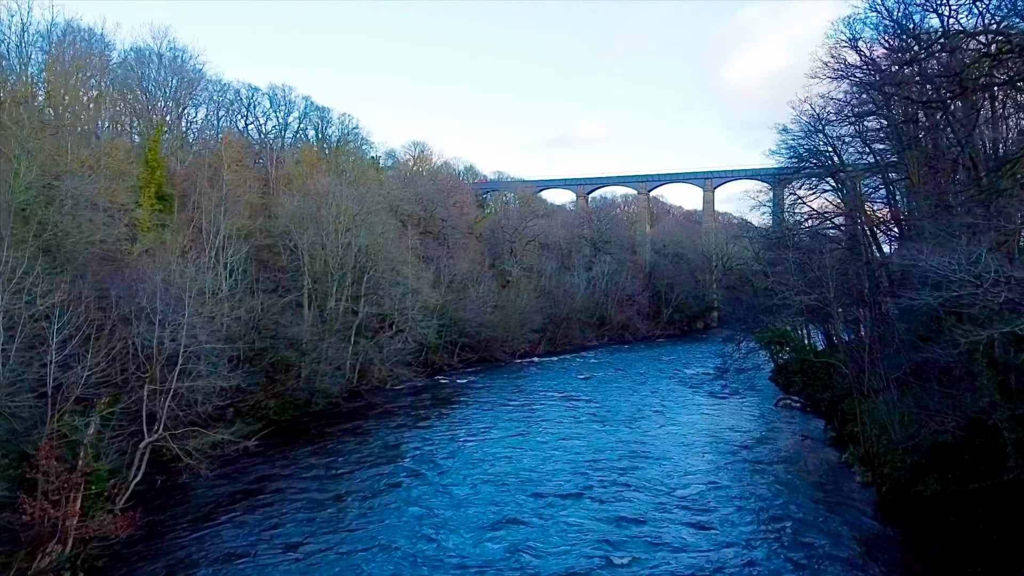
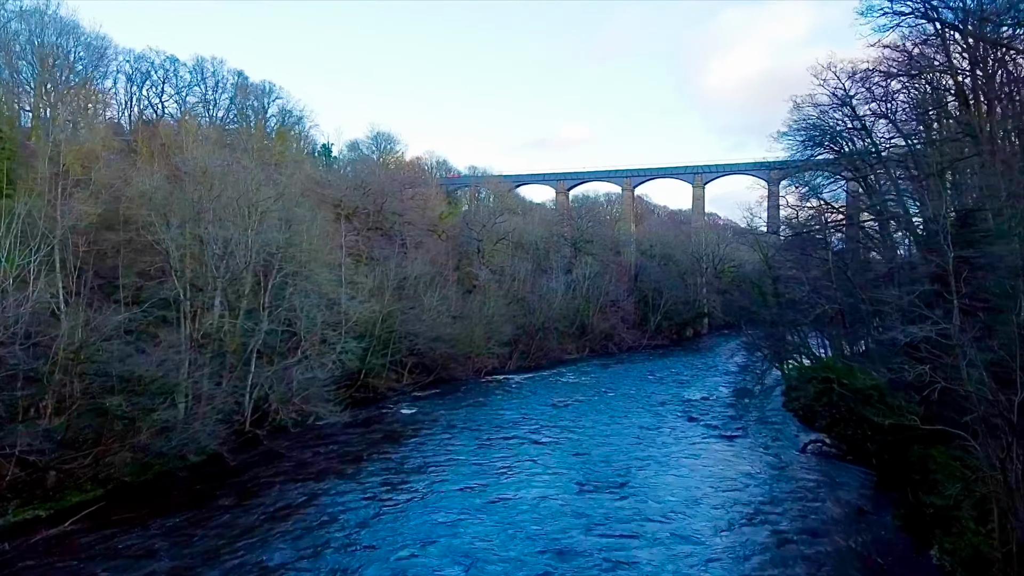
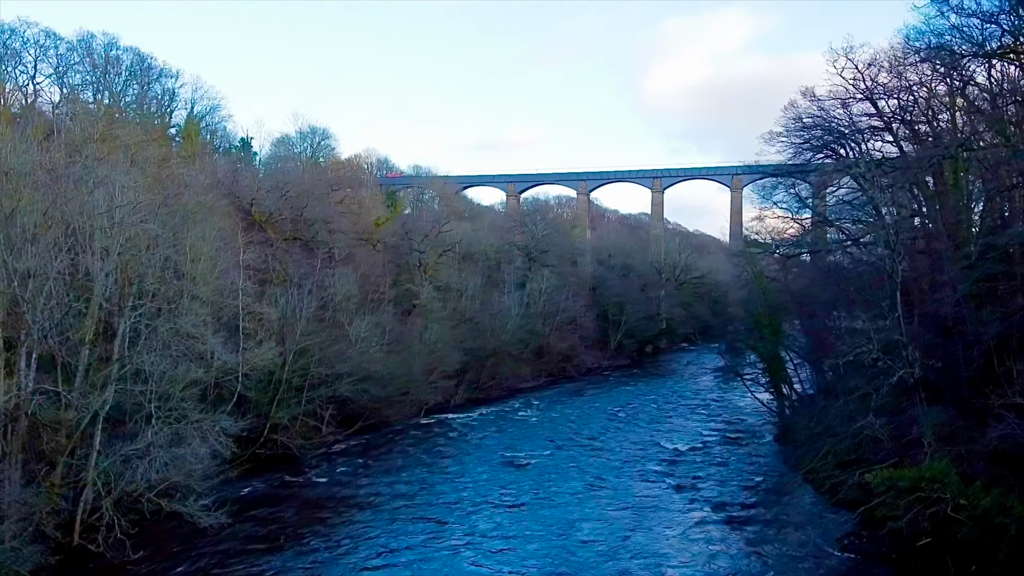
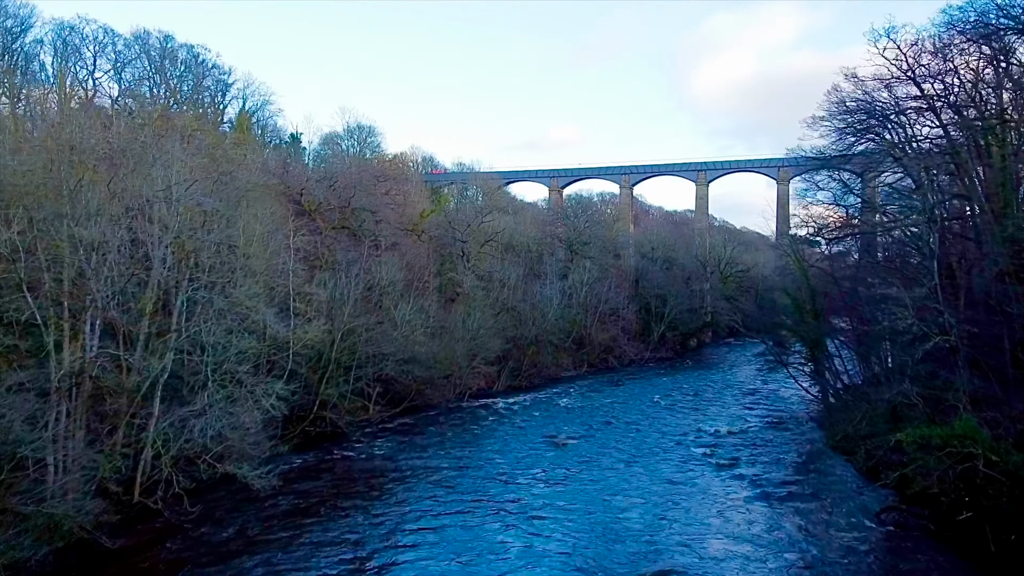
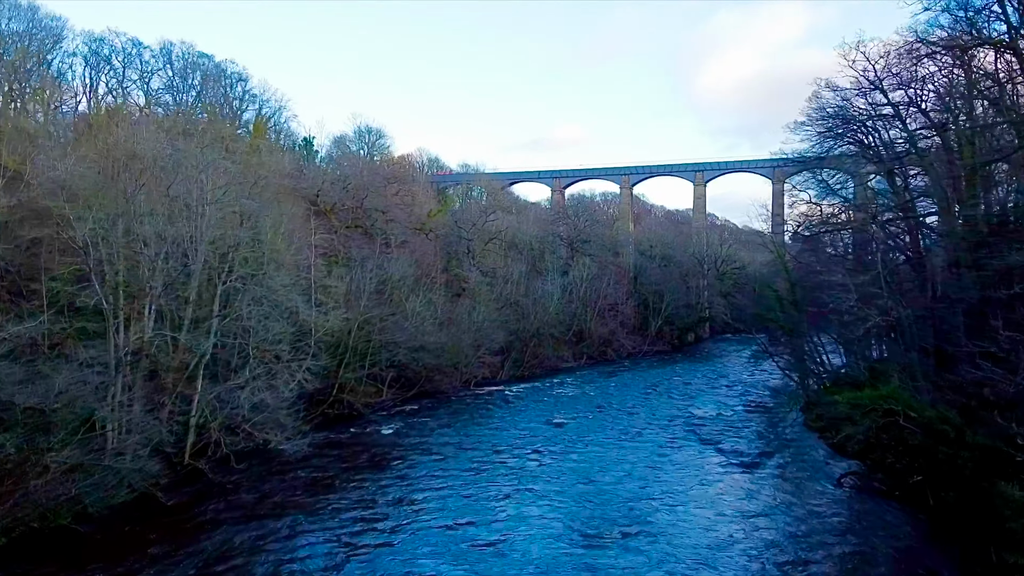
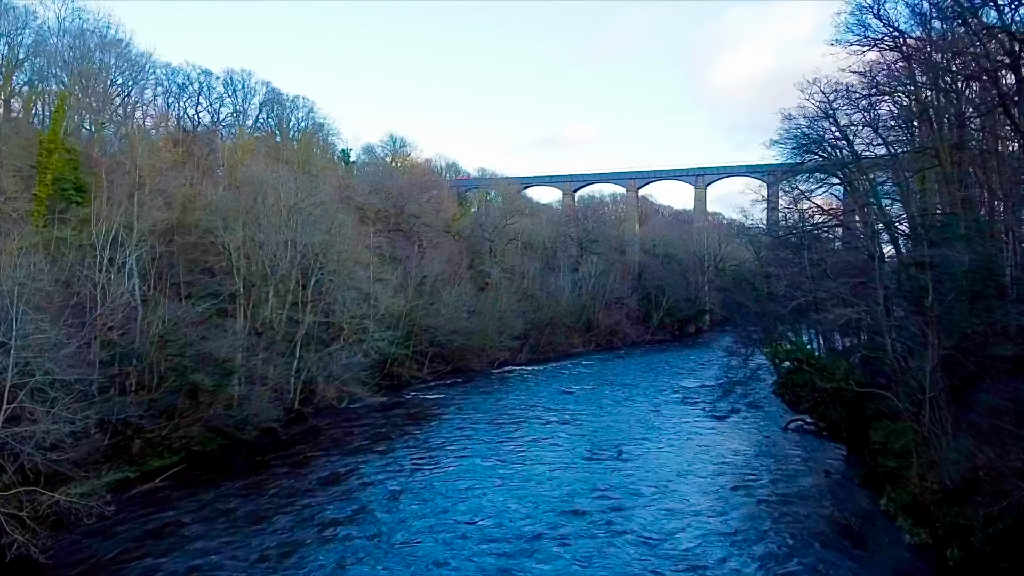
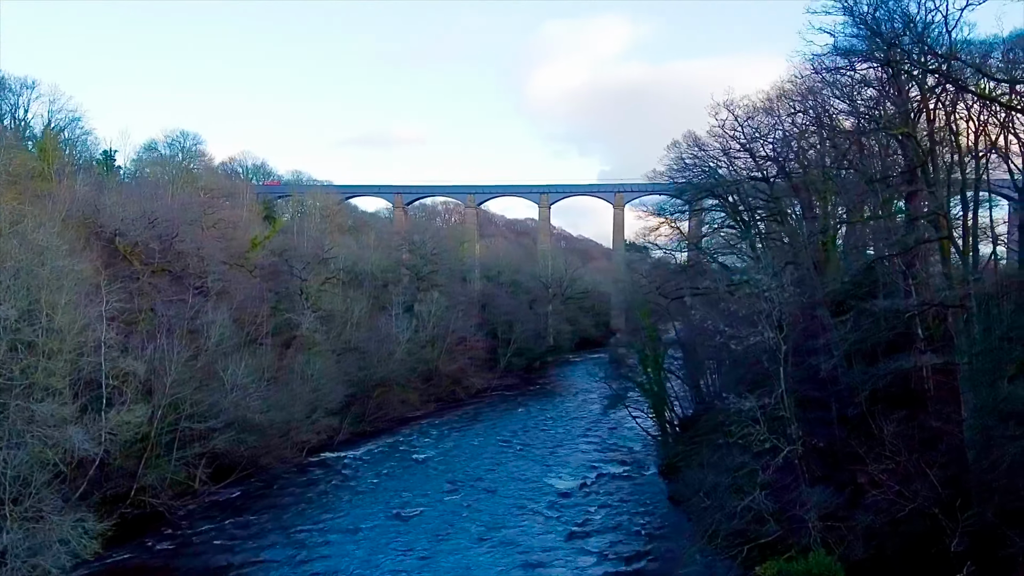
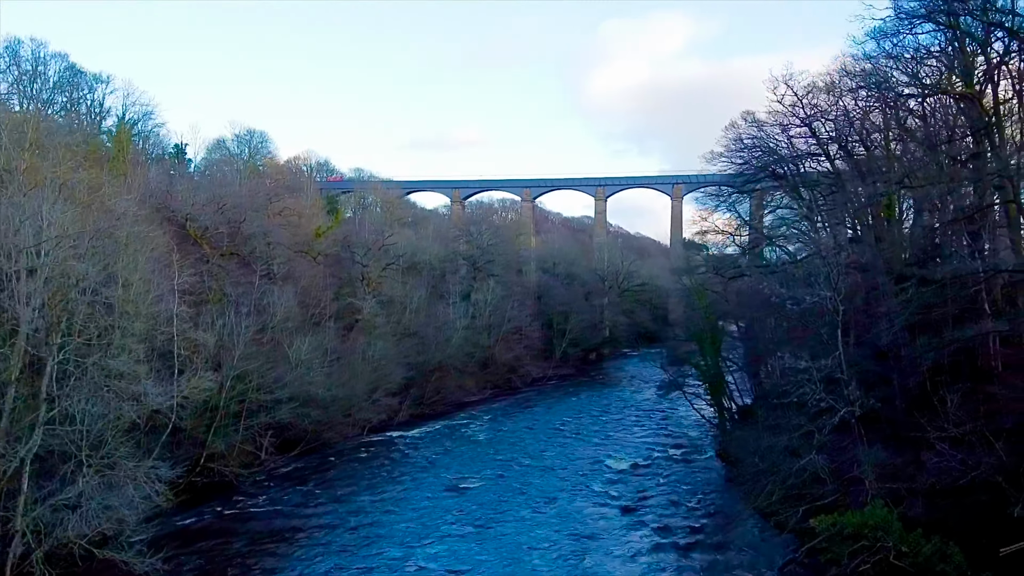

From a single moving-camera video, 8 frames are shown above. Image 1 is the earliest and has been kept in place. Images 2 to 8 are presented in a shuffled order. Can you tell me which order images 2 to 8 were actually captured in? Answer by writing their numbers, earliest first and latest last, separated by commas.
6, 2, 5, 4, 3, 8, 7
